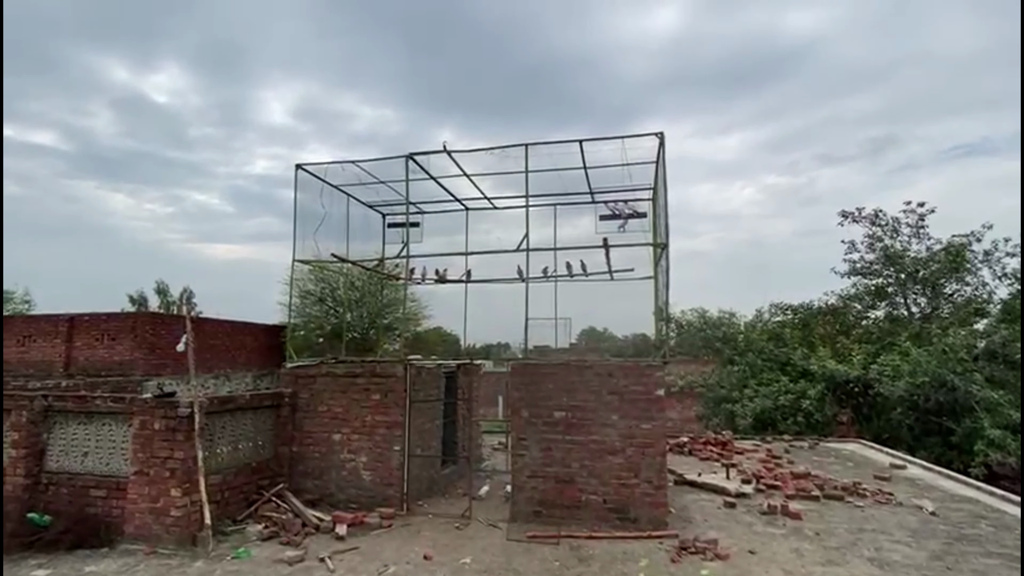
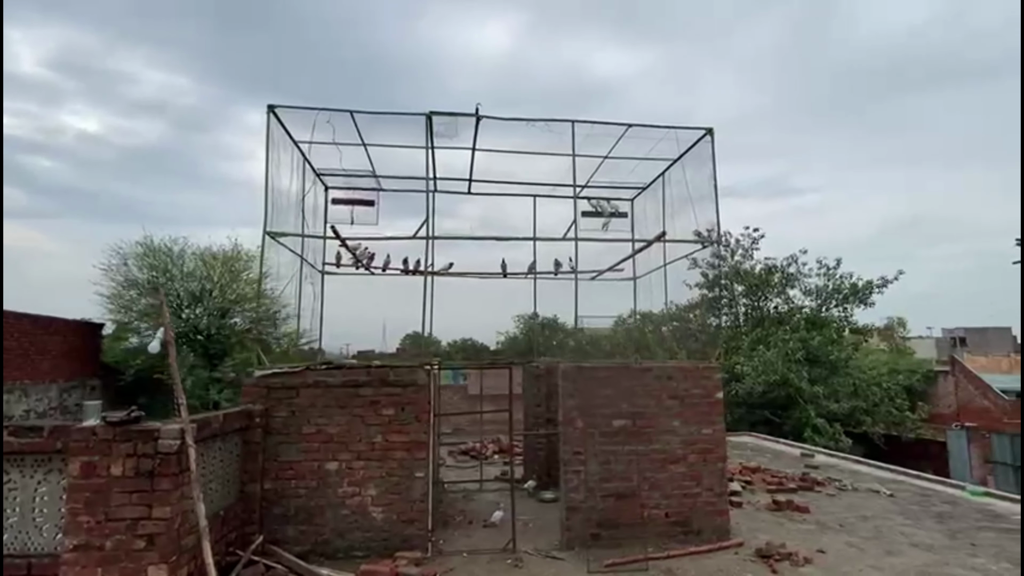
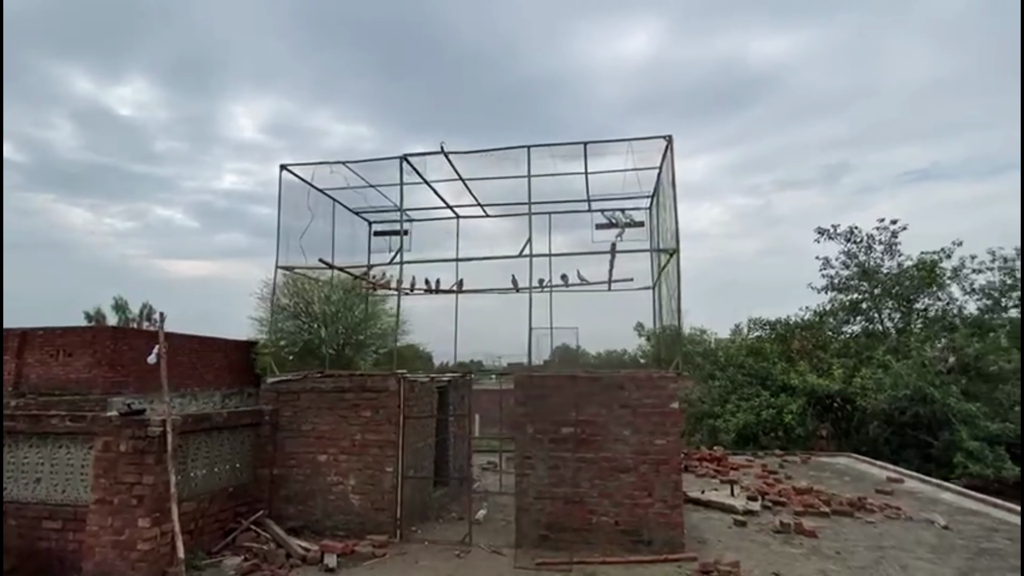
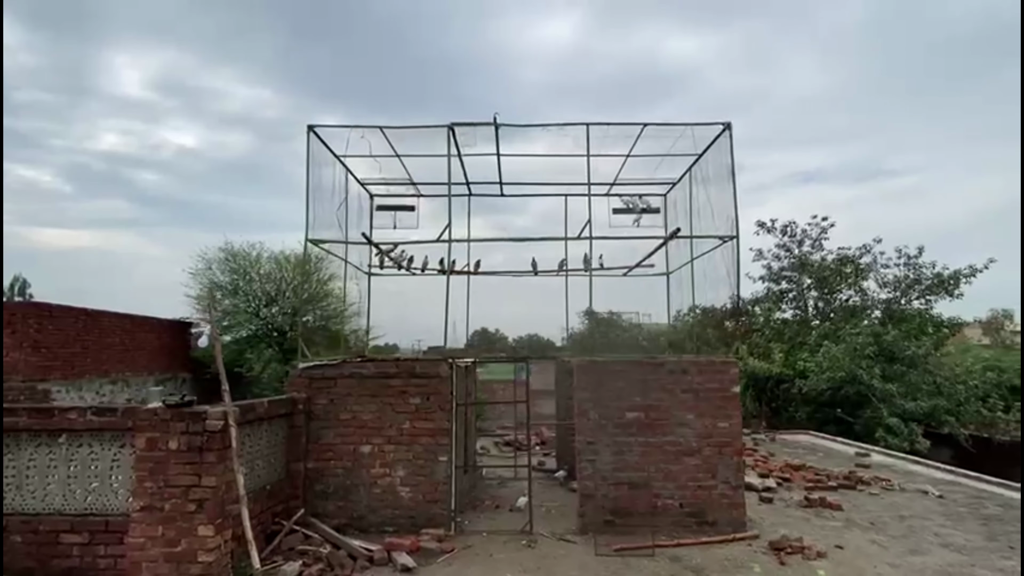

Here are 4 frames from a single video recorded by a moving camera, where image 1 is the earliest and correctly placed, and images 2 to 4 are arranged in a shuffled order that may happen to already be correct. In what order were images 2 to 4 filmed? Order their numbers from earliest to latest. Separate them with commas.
3, 4, 2
